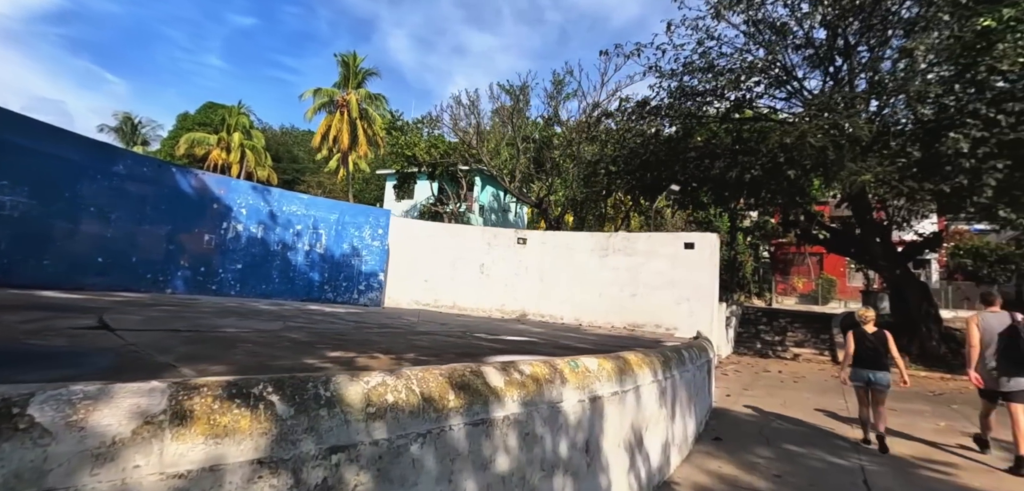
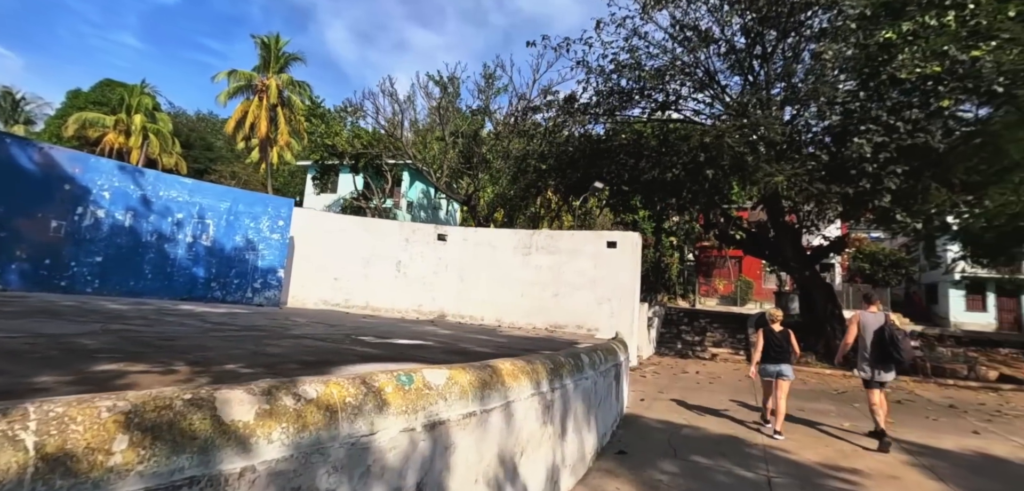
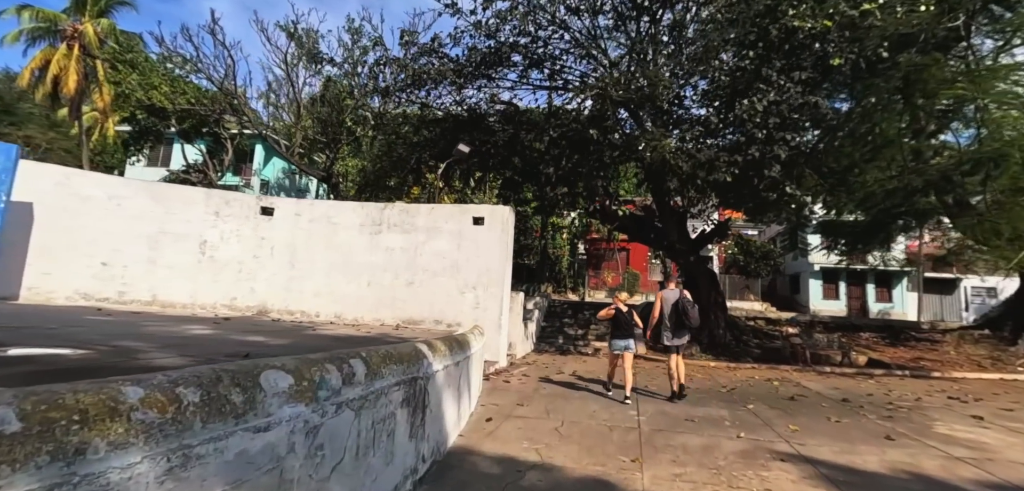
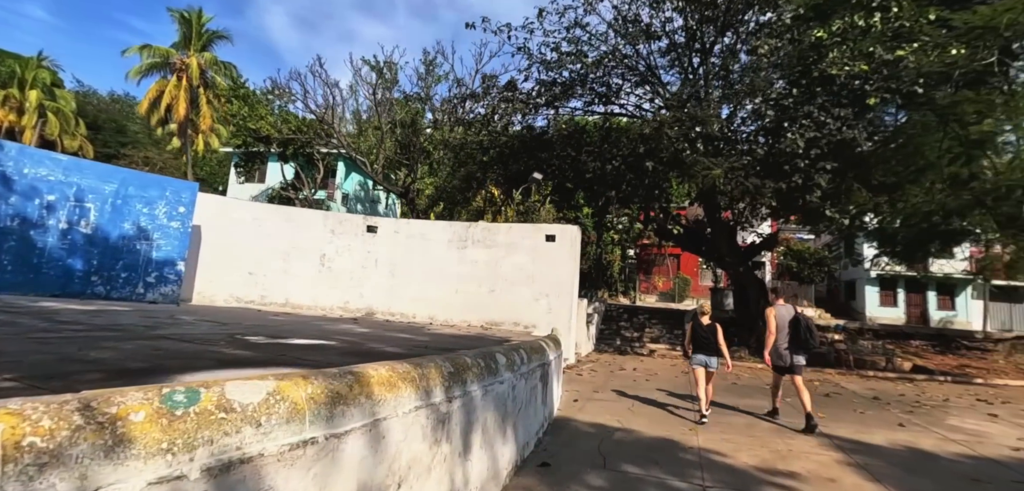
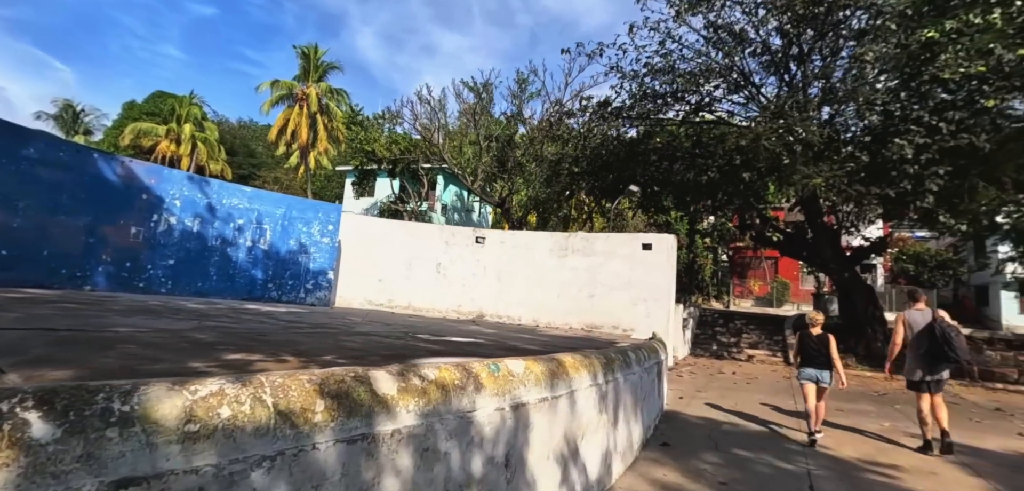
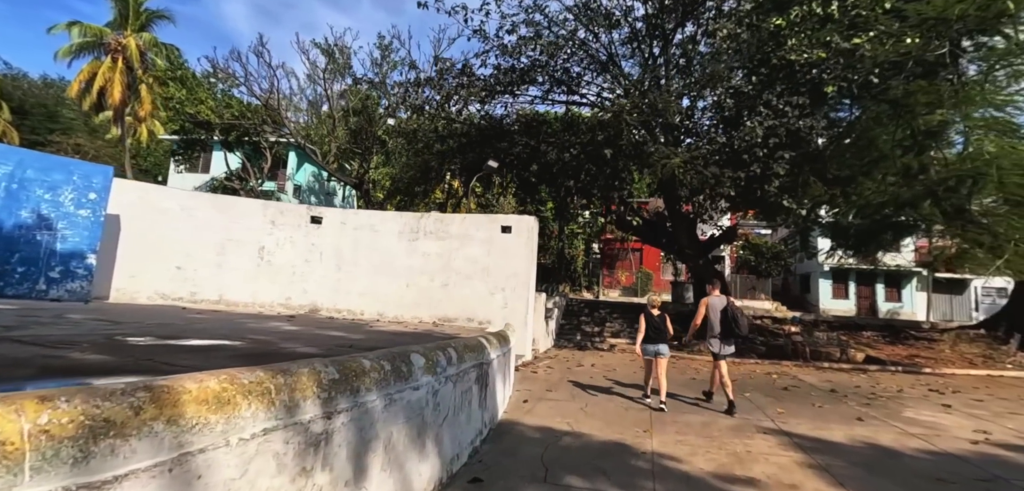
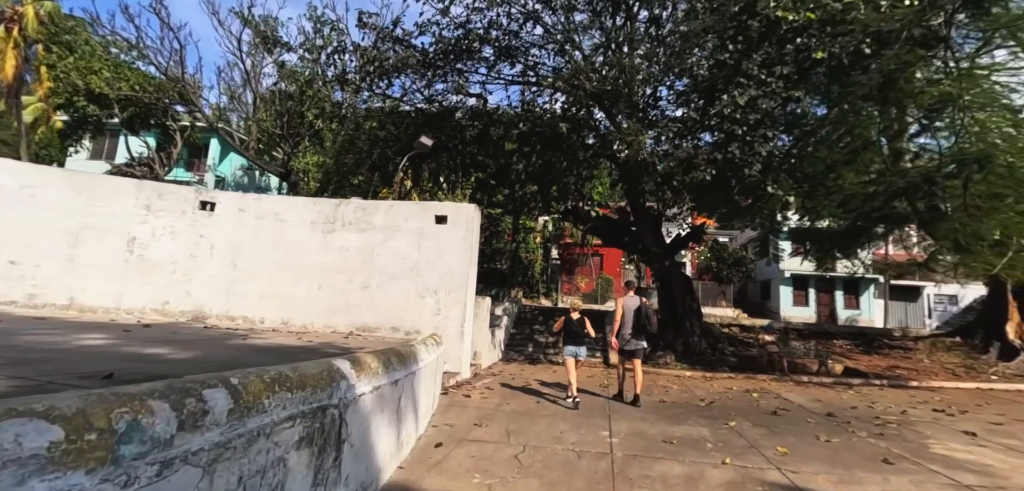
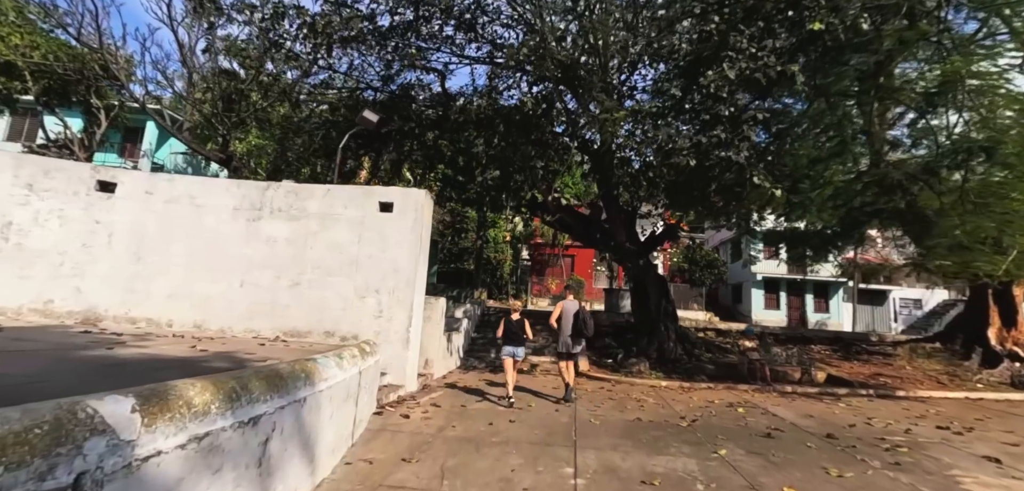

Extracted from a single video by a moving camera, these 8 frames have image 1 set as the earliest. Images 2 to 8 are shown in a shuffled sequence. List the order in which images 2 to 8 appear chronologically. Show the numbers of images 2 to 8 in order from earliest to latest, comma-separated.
5, 2, 4, 6, 3, 7, 8
